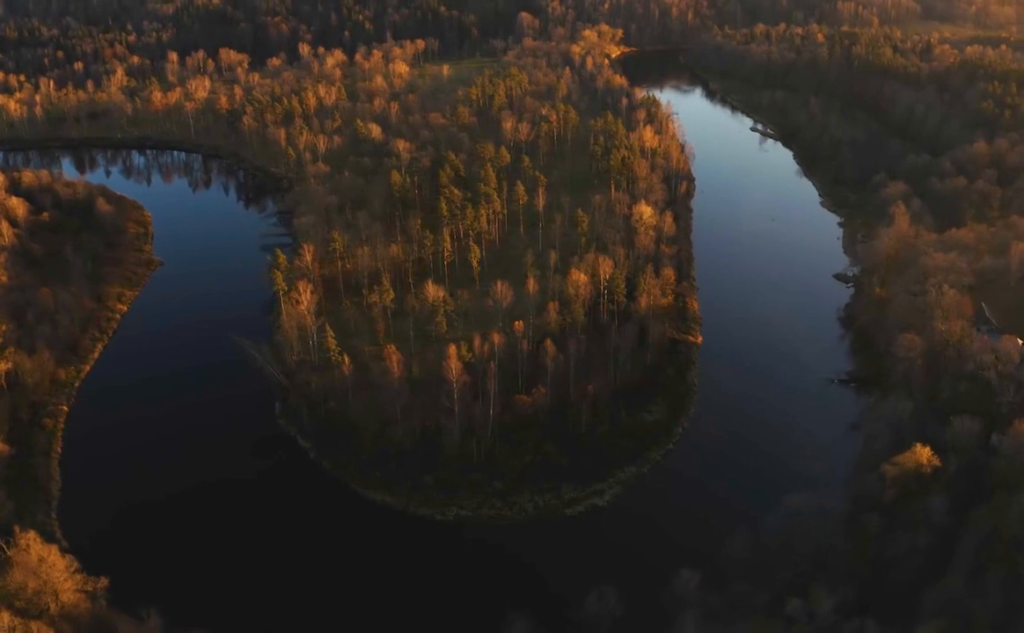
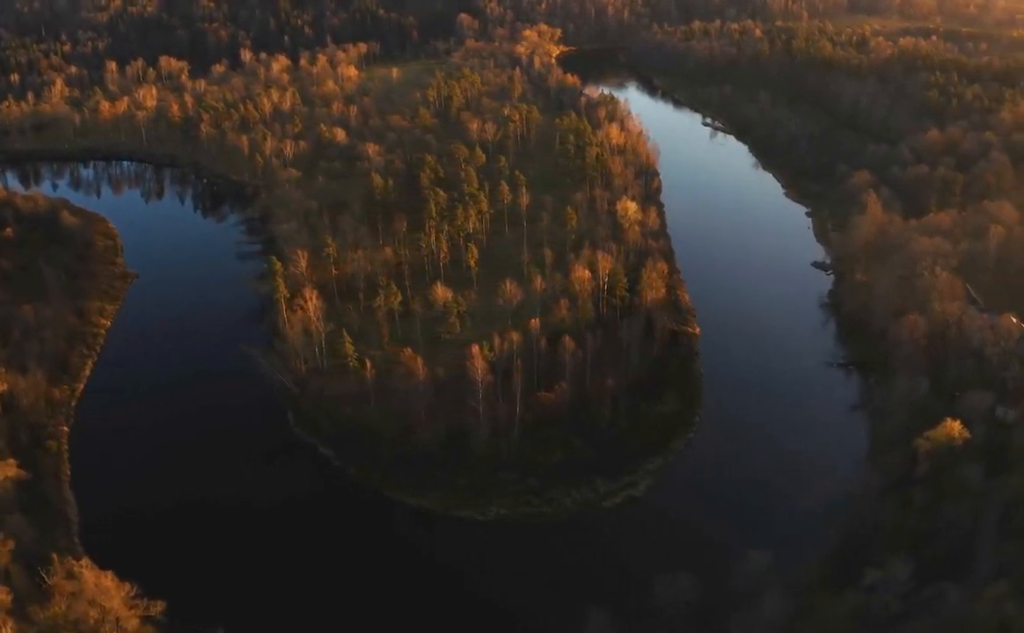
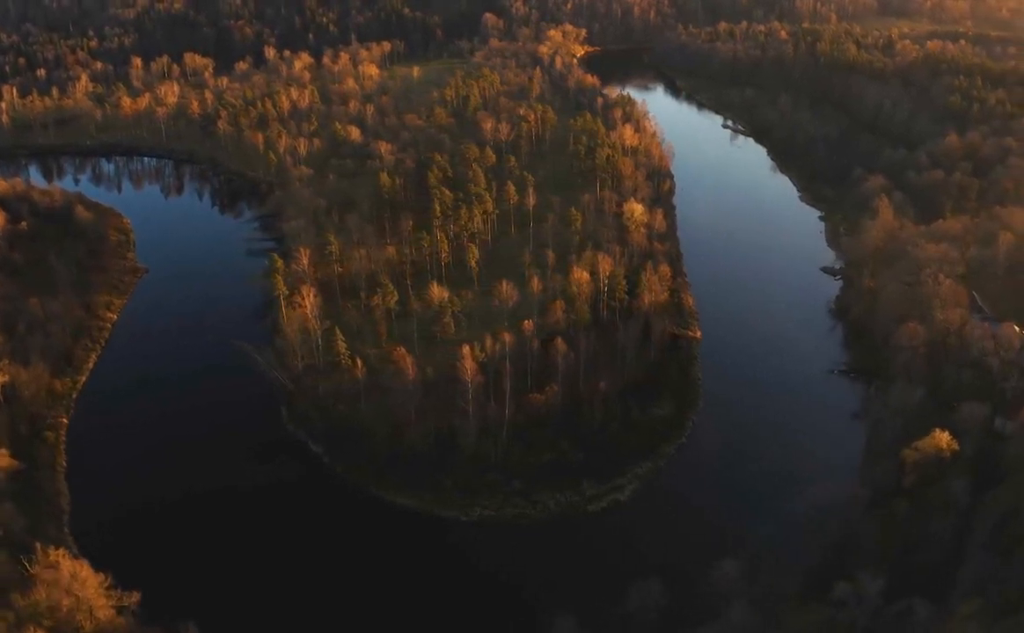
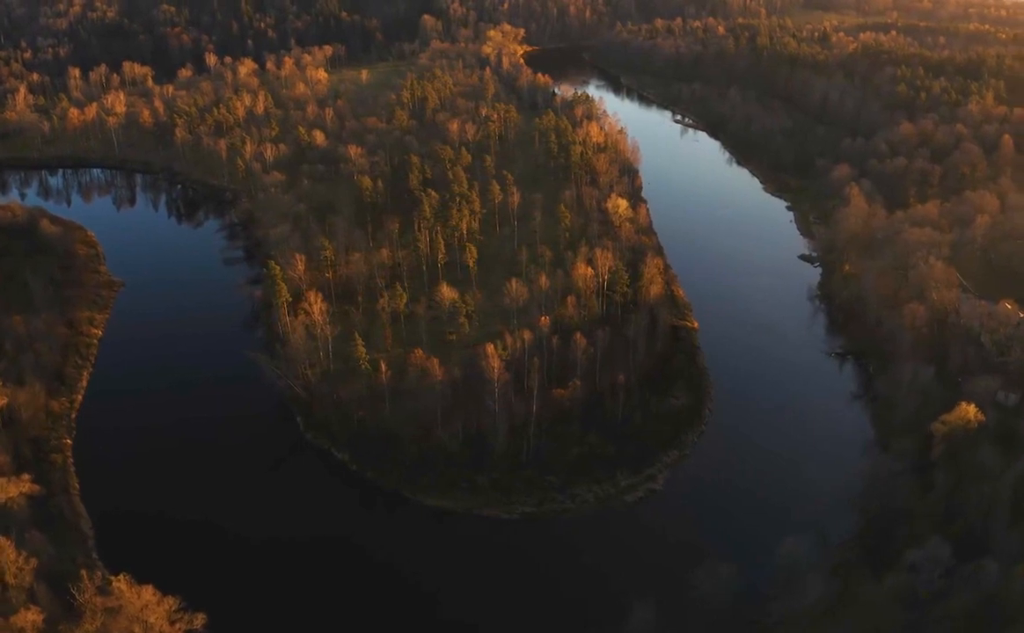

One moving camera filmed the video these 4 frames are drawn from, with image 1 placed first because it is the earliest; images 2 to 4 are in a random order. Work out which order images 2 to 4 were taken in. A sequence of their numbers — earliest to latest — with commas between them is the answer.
3, 2, 4
